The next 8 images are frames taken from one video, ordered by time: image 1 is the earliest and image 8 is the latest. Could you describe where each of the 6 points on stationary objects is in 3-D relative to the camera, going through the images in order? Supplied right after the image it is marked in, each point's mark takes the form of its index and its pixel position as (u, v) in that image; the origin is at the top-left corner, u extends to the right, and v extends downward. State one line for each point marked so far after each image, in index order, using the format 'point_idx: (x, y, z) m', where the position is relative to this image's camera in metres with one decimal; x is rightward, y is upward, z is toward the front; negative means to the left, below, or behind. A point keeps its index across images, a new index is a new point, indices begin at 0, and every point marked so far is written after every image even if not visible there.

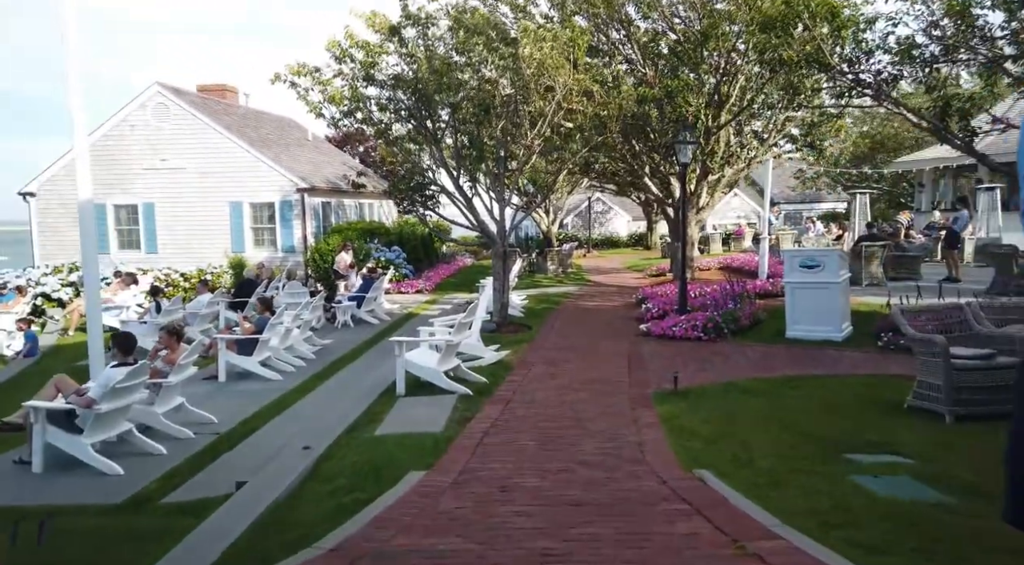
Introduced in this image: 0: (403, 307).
0: (-1.7, -0.4, +11.3) m
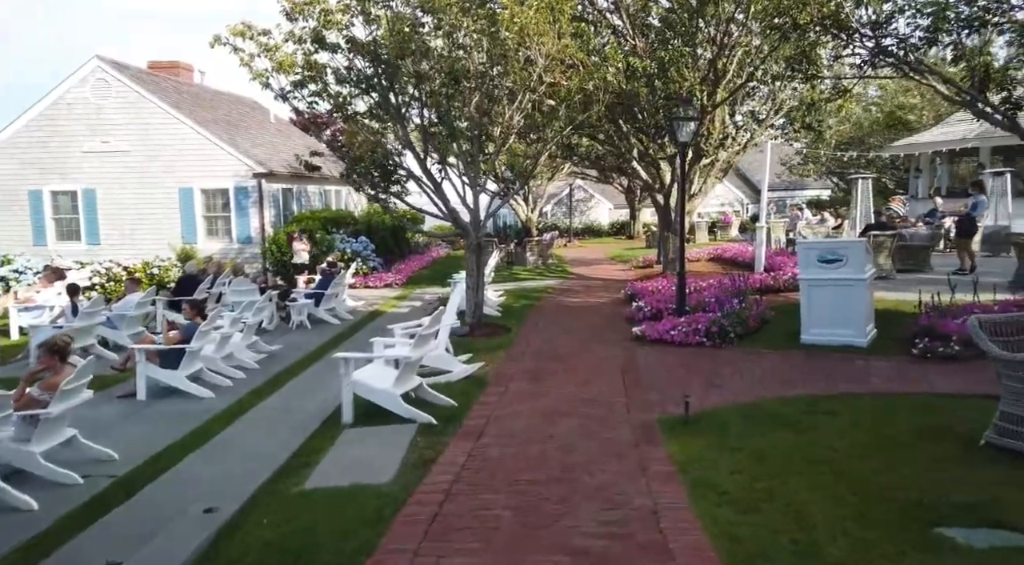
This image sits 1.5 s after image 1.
0: (-2.0, -0.3, +10.3) m
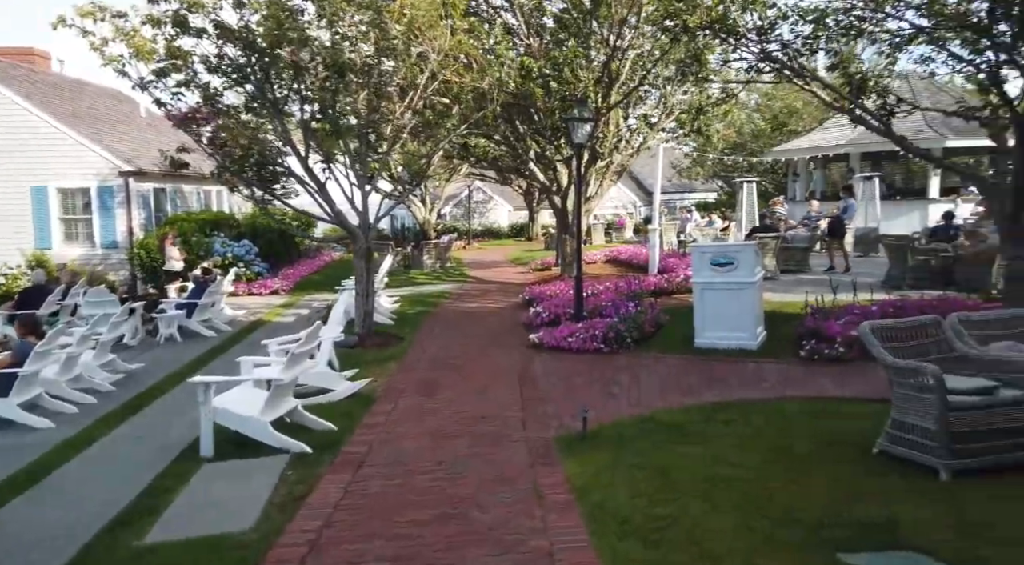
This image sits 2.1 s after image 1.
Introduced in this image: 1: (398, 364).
0: (-3.4, -0.4, +9.6) m
1: (-1.0, -0.7, +6.8) m
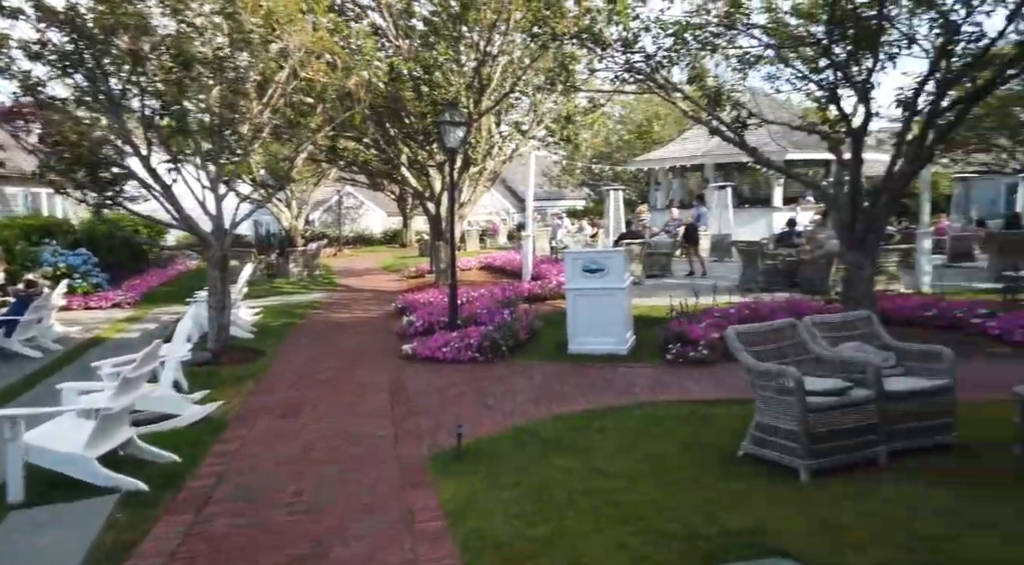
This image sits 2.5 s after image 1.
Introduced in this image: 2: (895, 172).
0: (-4.9, -0.5, +8.7) m
1: (-2.2, -0.8, +6.3) m
2: (+5.7, +1.6, +11.2) m
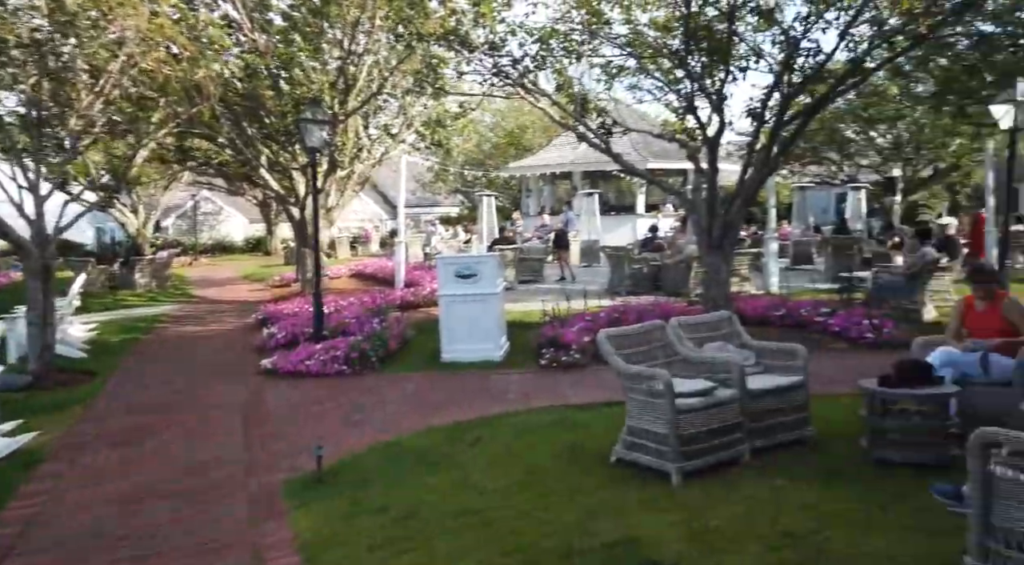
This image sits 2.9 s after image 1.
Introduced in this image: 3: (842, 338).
0: (-6.3, -0.7, +7.5) m
1: (-3.2, -0.9, +5.7) m
2: (+3.7, +1.6, +11.8) m
3: (+5.3, -0.9, +11.9) m
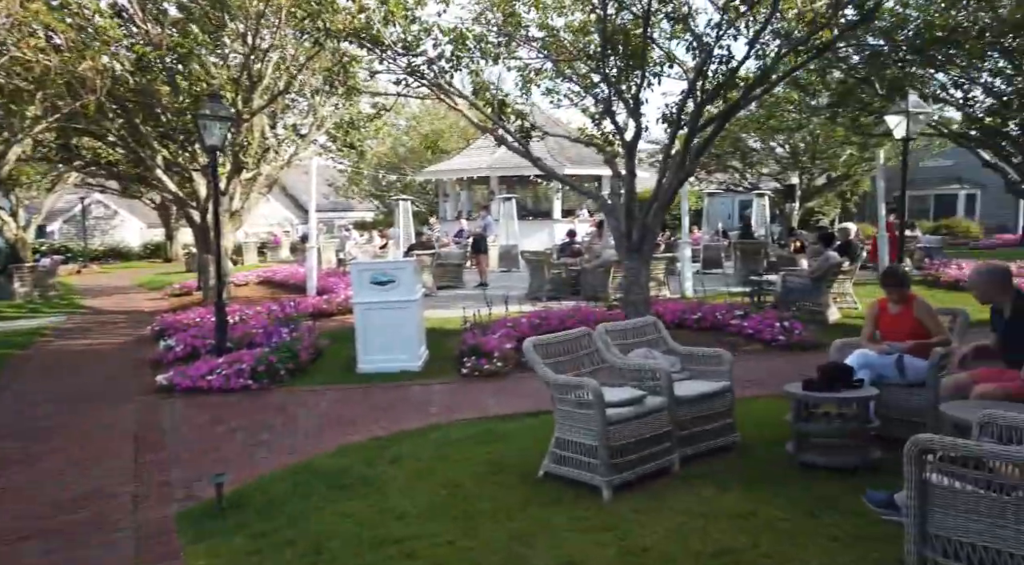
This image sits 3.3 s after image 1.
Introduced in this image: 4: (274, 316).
0: (-7.0, -0.8, +6.4) m
1: (-3.7, -1.0, +5.0) m
2: (+2.4, +1.5, +11.8) m
3: (+4.0, -0.9, +12.1) m
4: (-4.1, -0.6, +12.8) m
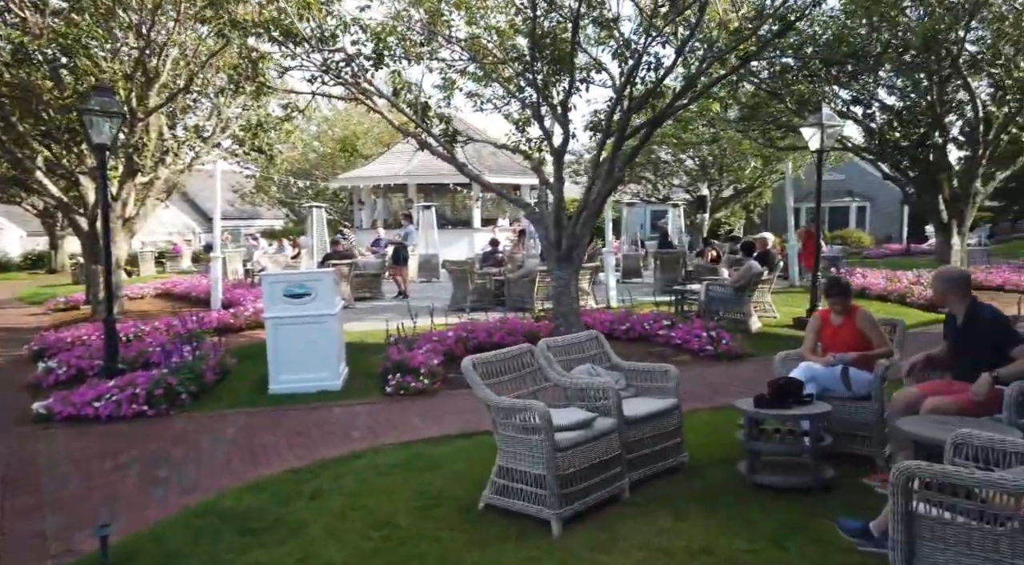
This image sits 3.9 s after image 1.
0: (-7.5, -0.9, +5.1) m
1: (-4.0, -1.1, +4.0) m
2: (+1.2, +1.4, +11.5) m
3: (+2.8, -1.1, +12.0) m
4: (-5.3, -0.8, +11.7) m
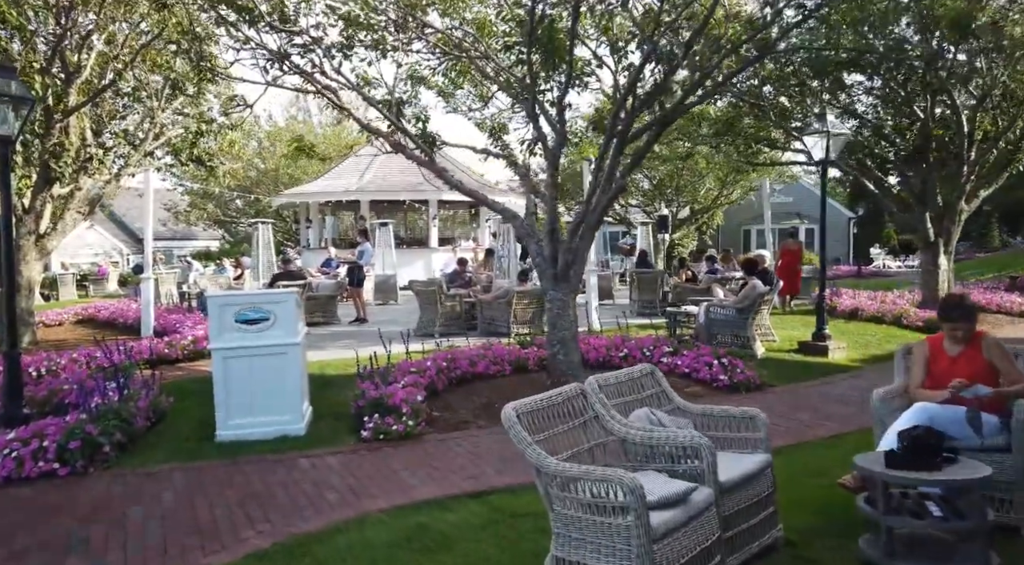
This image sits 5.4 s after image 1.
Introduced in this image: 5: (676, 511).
0: (-7.1, -1.1, +3.0) m
1: (-3.6, -1.2, +2.2) m
2: (+1.1, +1.1, +10.2) m
3: (+2.6, -1.4, +10.7) m
4: (-5.4, -1.1, +9.7) m
5: (+0.8, -1.2, +3.8) m
